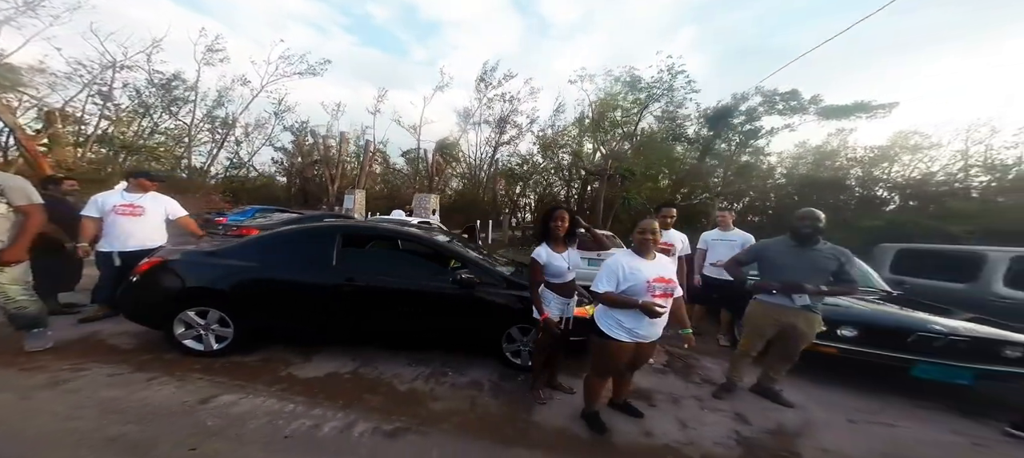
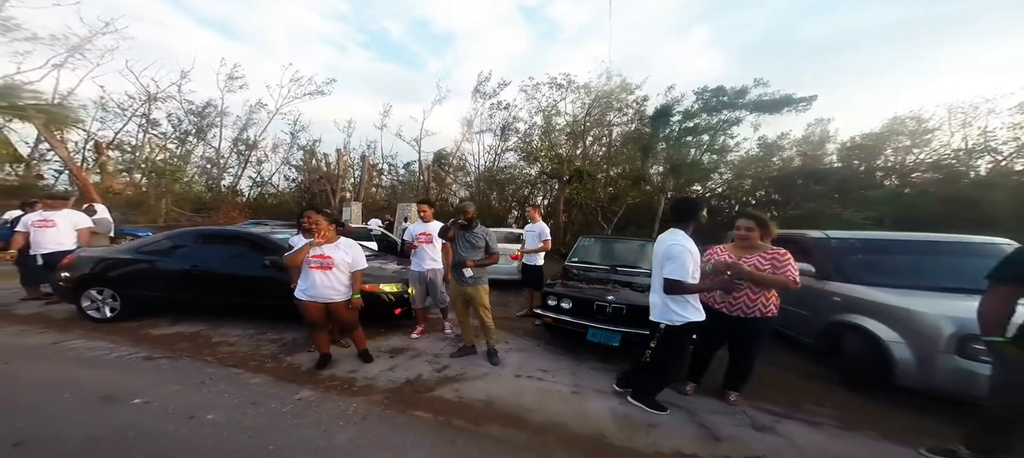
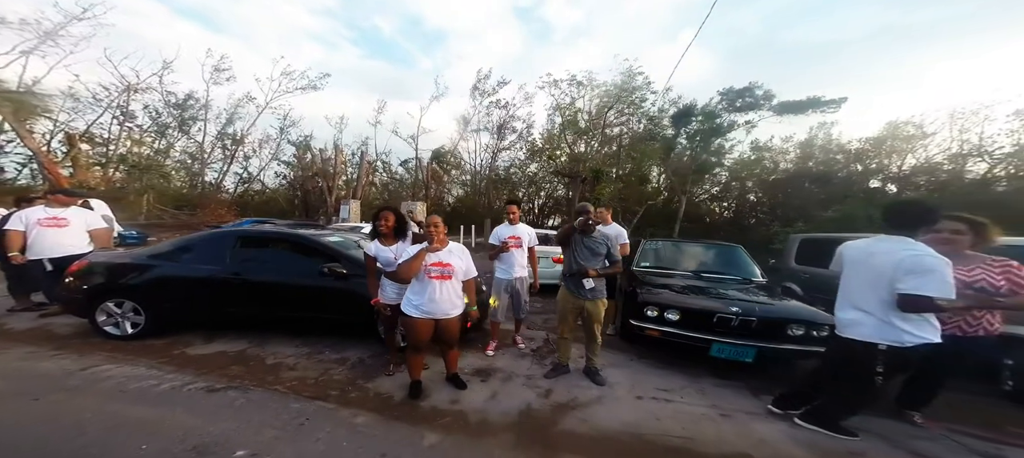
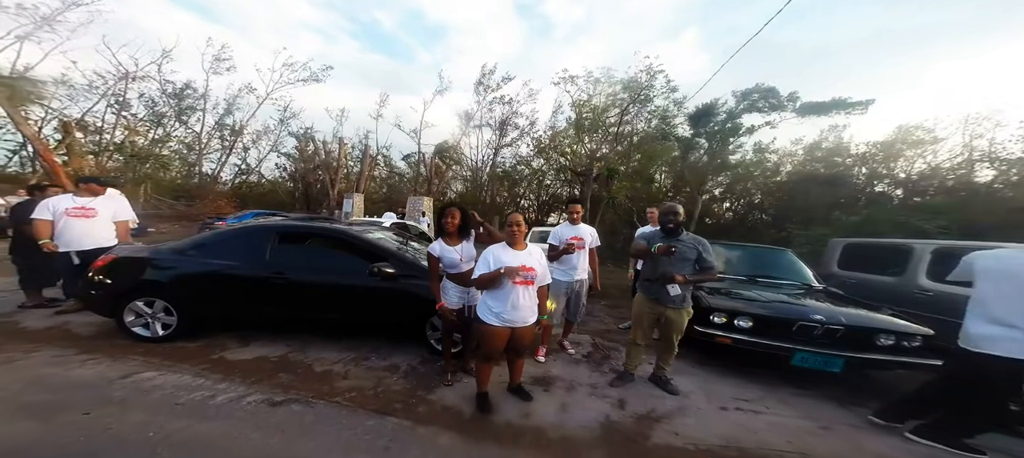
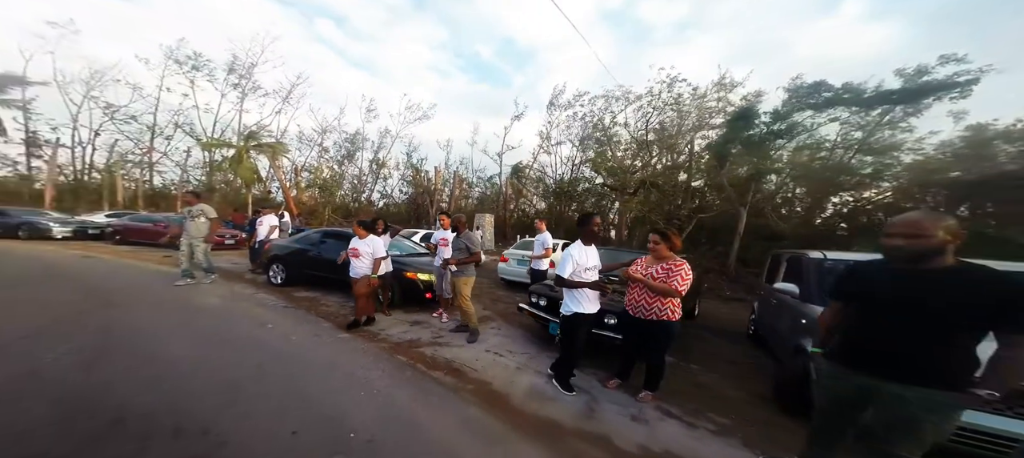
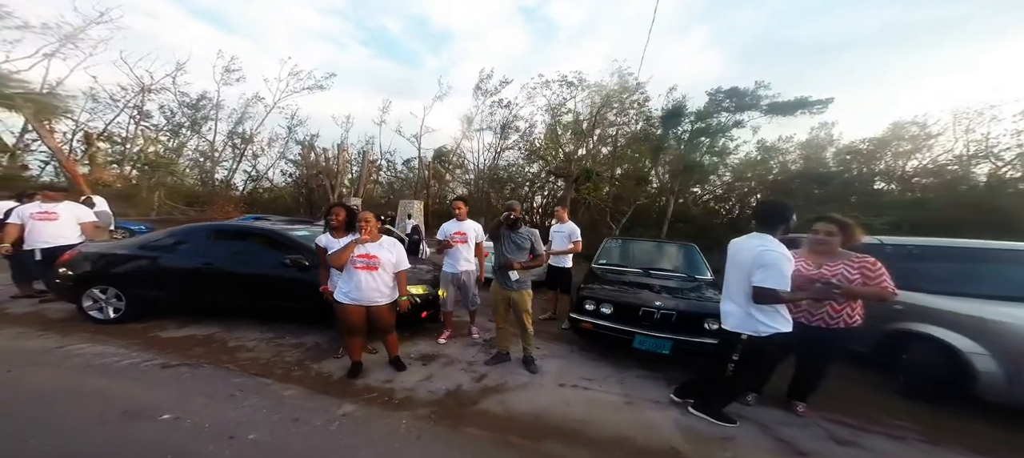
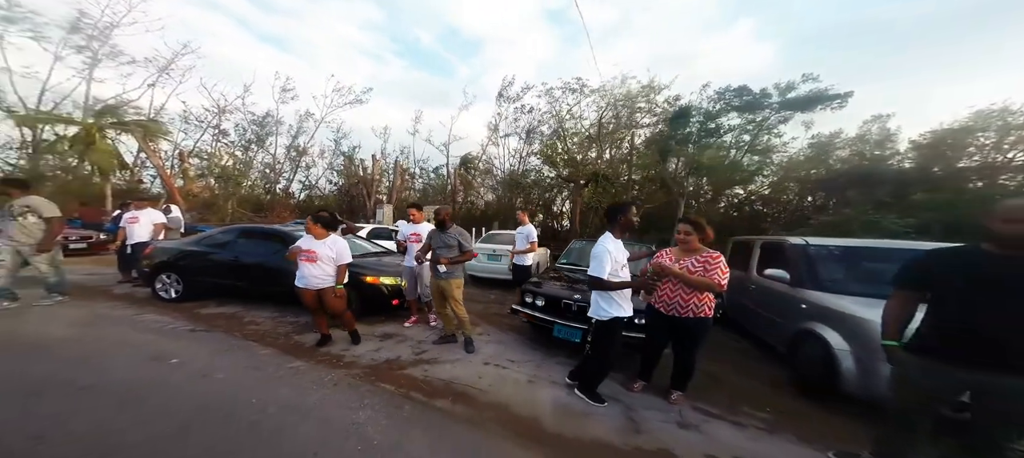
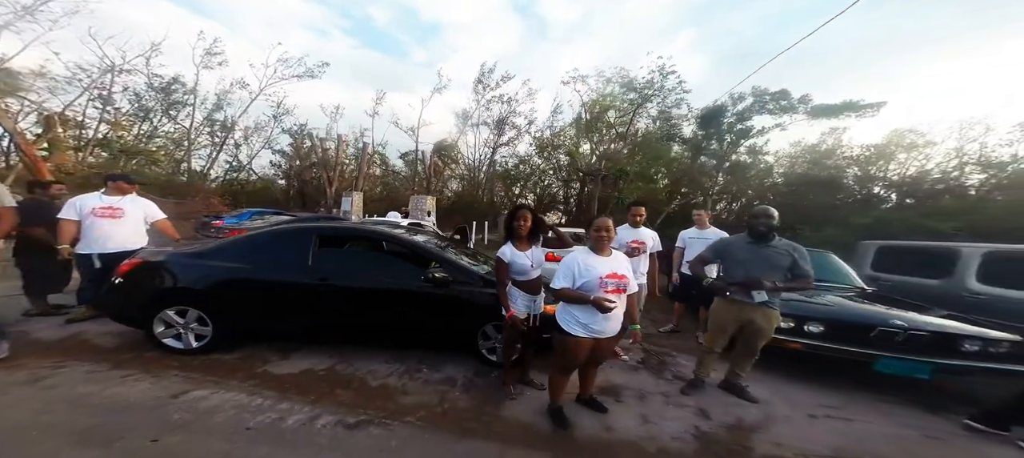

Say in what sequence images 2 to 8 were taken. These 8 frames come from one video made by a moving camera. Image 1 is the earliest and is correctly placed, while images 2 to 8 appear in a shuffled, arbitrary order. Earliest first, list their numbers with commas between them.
8, 4, 3, 6, 2, 7, 5
